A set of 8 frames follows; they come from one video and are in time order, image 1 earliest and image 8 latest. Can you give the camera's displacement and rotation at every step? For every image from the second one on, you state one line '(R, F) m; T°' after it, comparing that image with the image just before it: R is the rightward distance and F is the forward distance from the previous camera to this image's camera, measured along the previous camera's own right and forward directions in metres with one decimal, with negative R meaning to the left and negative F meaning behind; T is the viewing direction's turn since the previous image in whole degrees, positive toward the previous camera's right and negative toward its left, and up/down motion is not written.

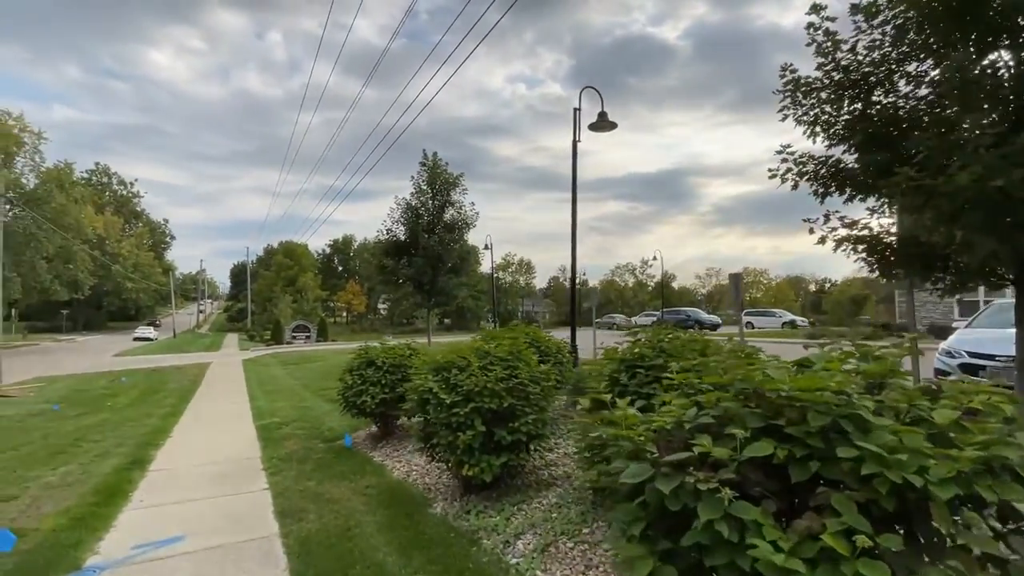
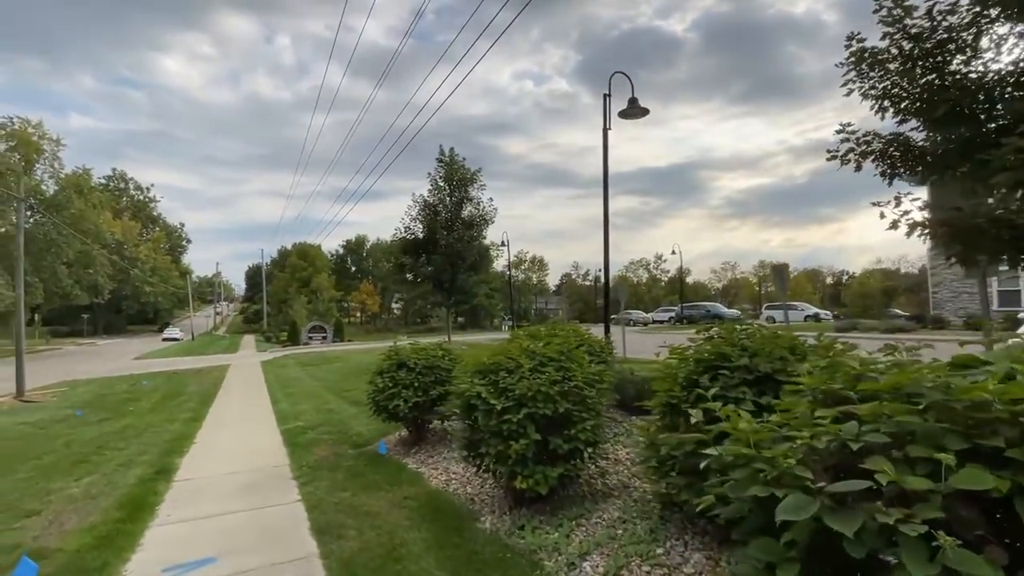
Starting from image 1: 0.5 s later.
(-0.3, +0.4) m; -1°
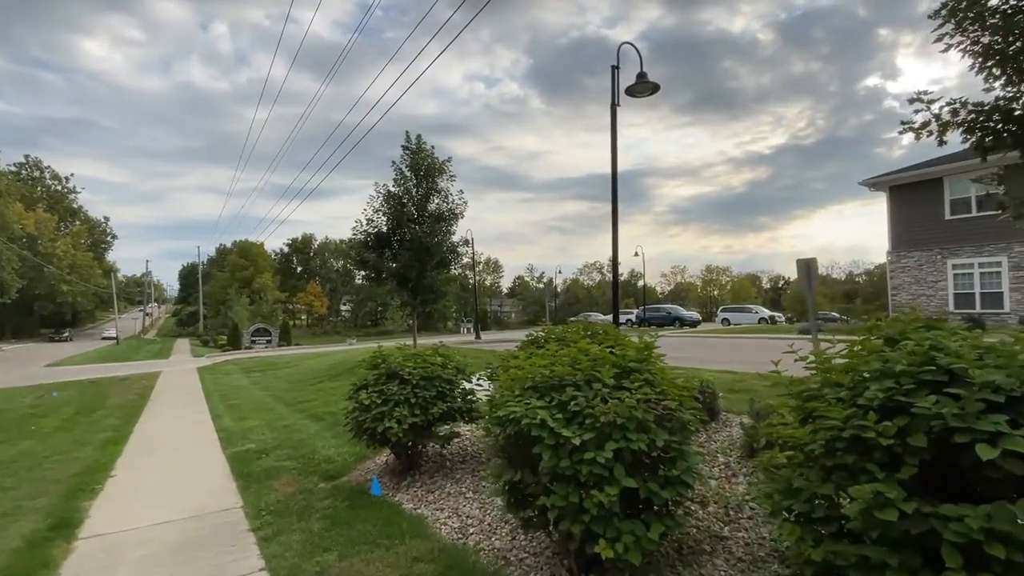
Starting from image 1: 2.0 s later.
(-0.7, +1.4) m; +5°
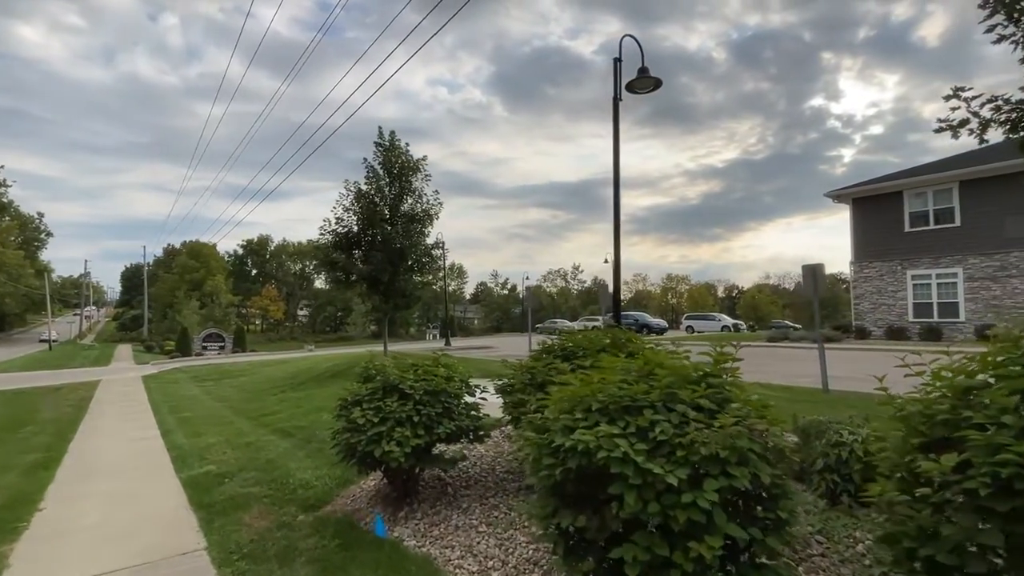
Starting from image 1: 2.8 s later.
(-0.5, +0.7) m; +4°
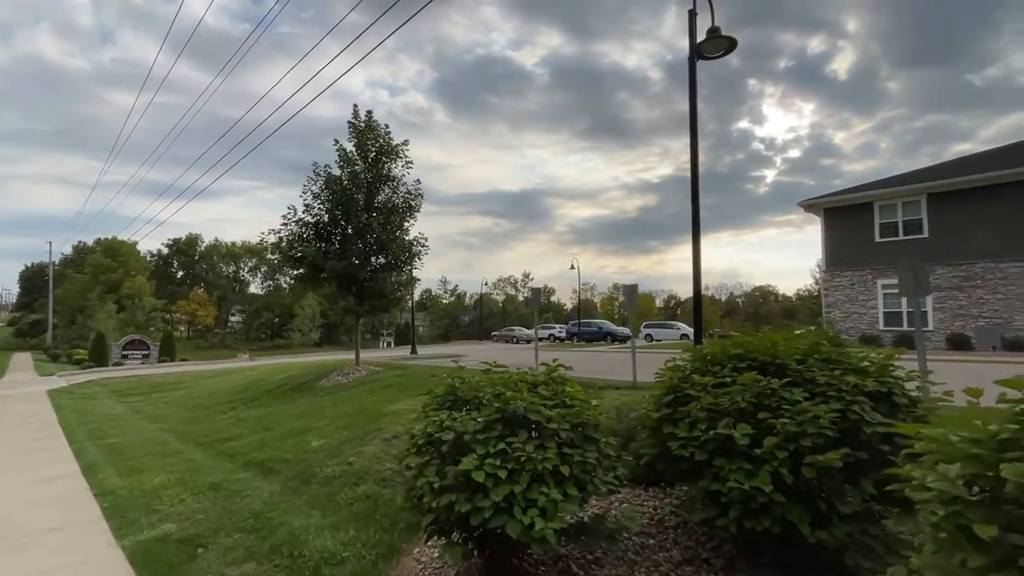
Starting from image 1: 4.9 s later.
(-1.2, +1.7) m; +6°
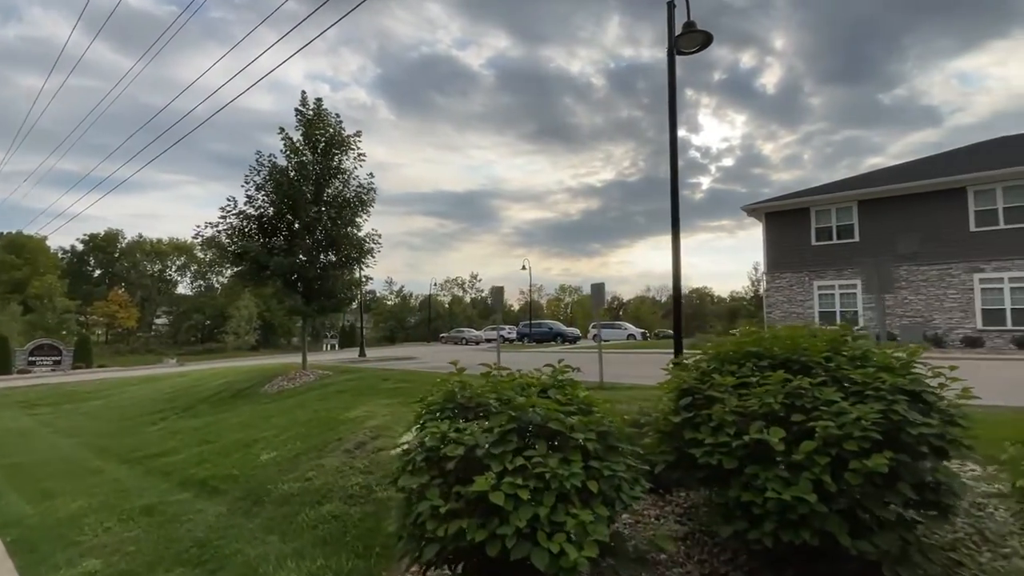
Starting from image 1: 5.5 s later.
(-0.3, +0.4) m; +6°
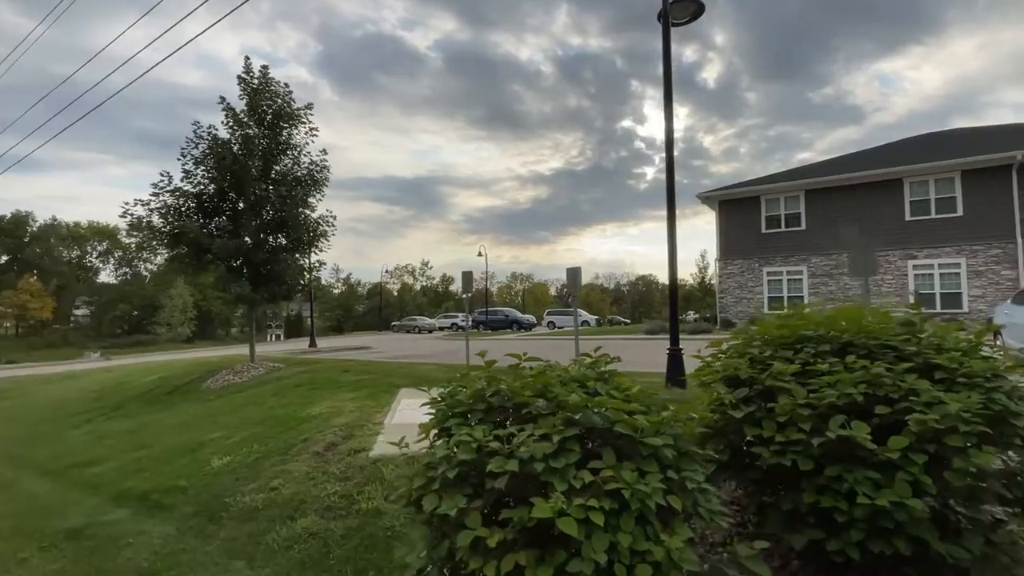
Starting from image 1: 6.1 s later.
(-0.4, +0.5) m; +5°
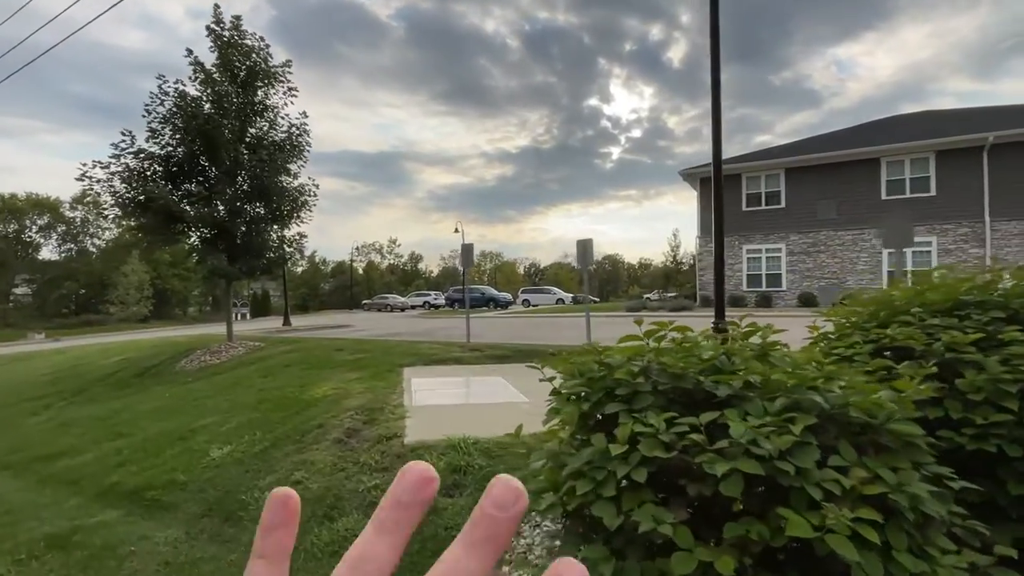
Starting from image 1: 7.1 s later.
(-0.6, +0.5) m; +4°
